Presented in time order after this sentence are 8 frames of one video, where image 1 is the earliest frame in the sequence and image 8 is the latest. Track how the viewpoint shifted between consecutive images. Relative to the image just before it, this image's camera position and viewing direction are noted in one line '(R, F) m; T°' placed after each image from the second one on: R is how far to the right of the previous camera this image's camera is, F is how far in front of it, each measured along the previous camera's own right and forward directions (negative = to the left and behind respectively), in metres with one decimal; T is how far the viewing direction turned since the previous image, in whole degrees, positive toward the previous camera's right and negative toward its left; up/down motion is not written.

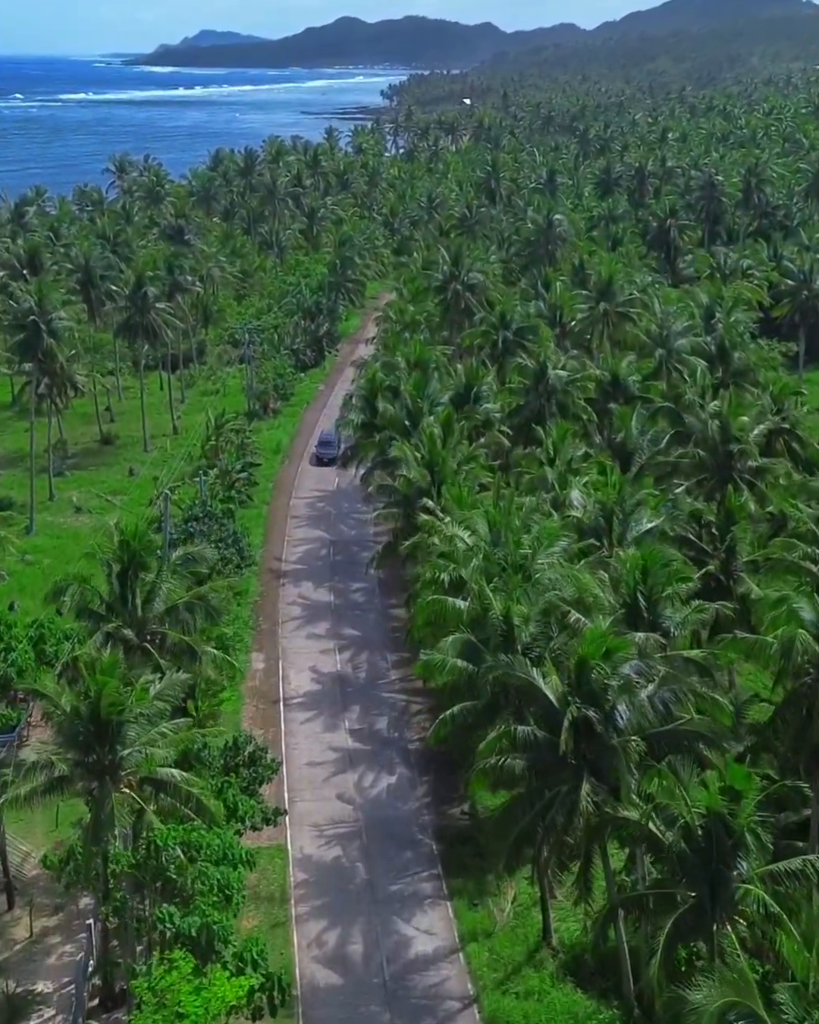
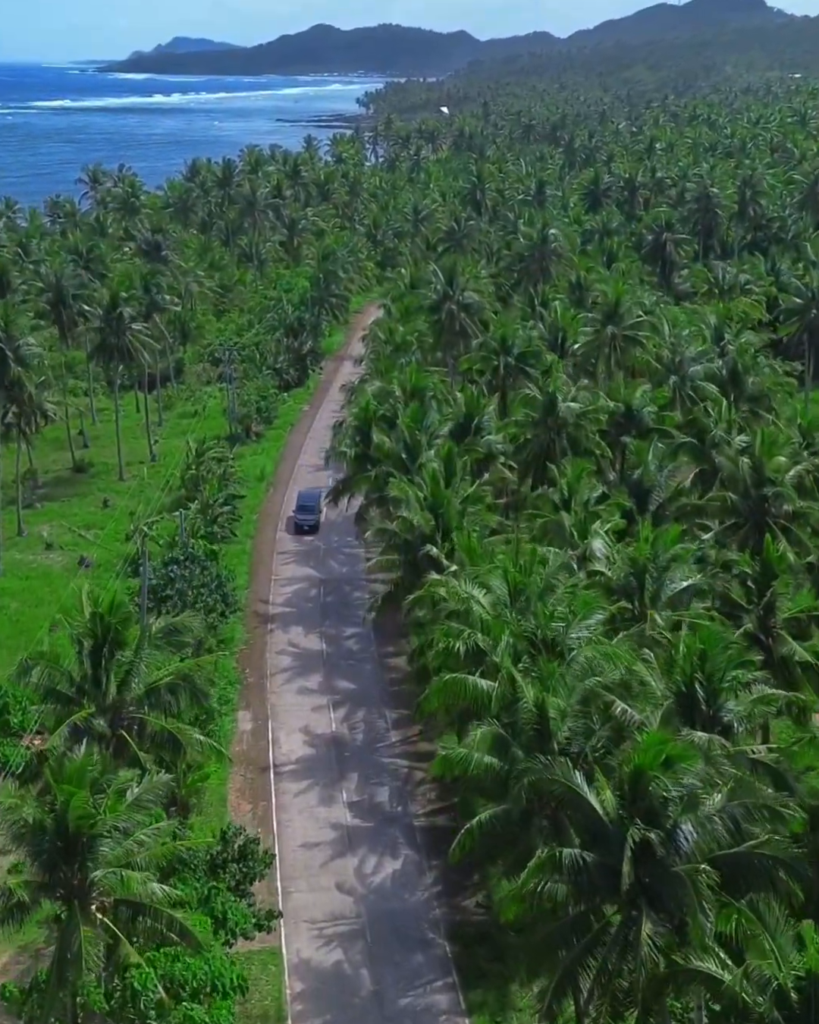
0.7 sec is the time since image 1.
(-0.7, +3.8) m; +1°
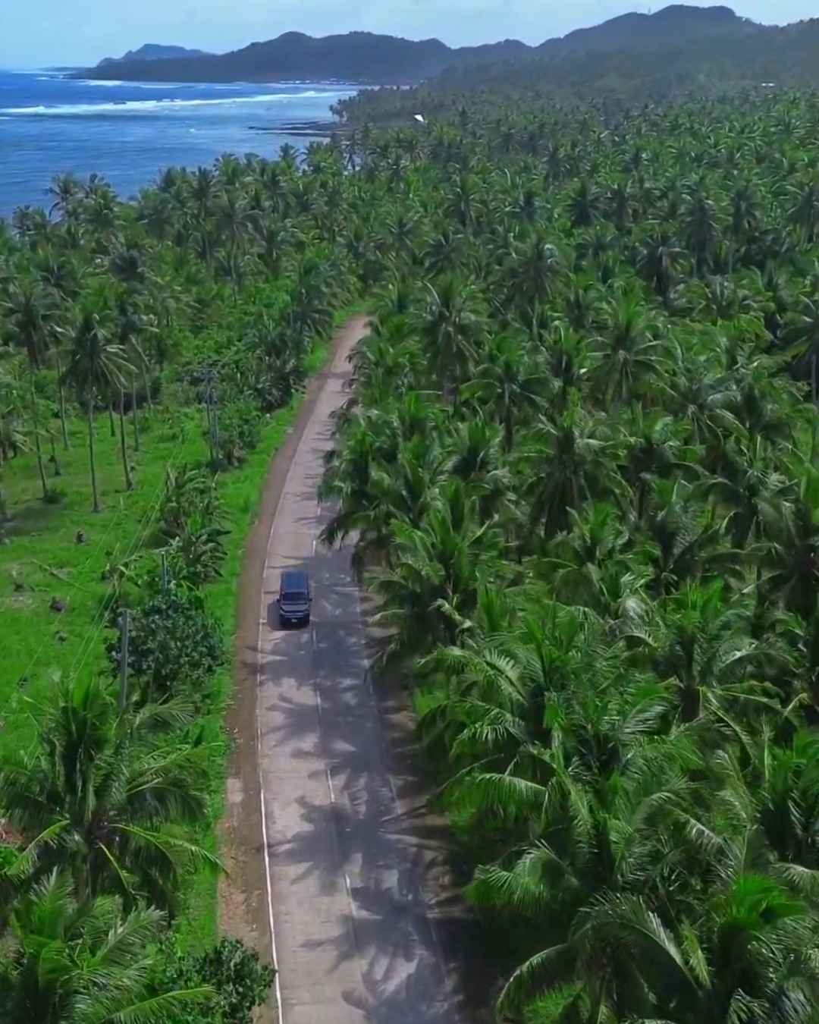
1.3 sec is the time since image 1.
(-0.9, +3.8) m; +1°
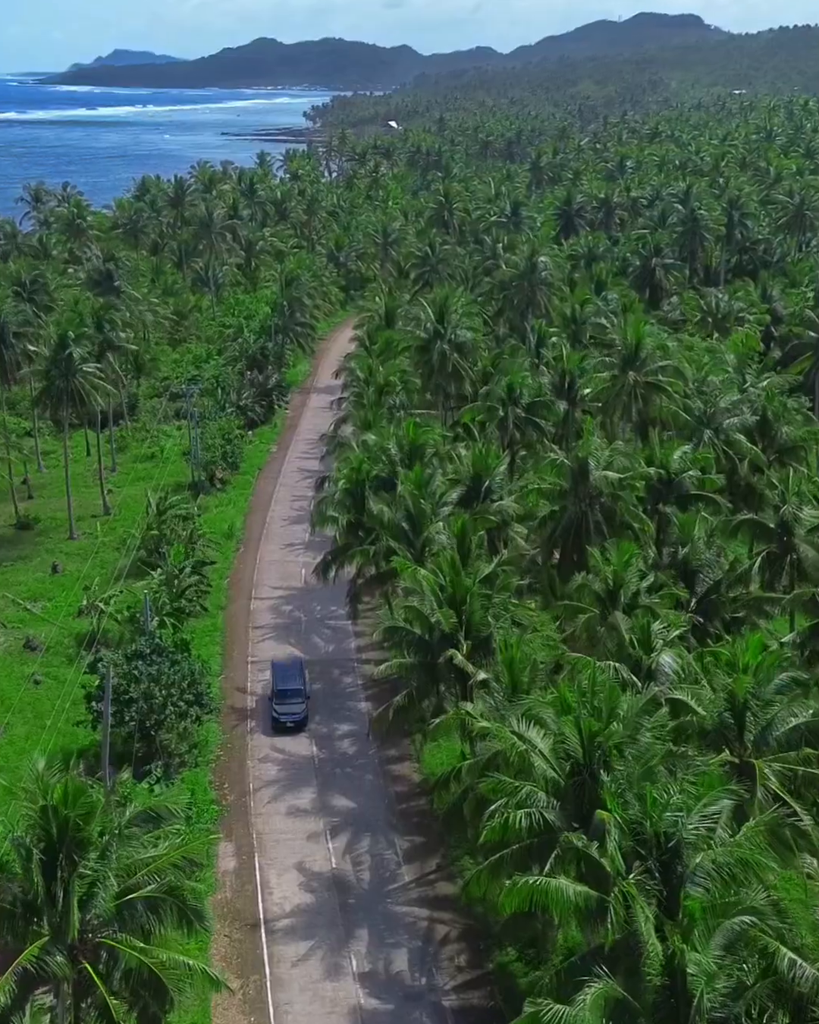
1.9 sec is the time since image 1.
(-0.8, +3.0) m; +1°
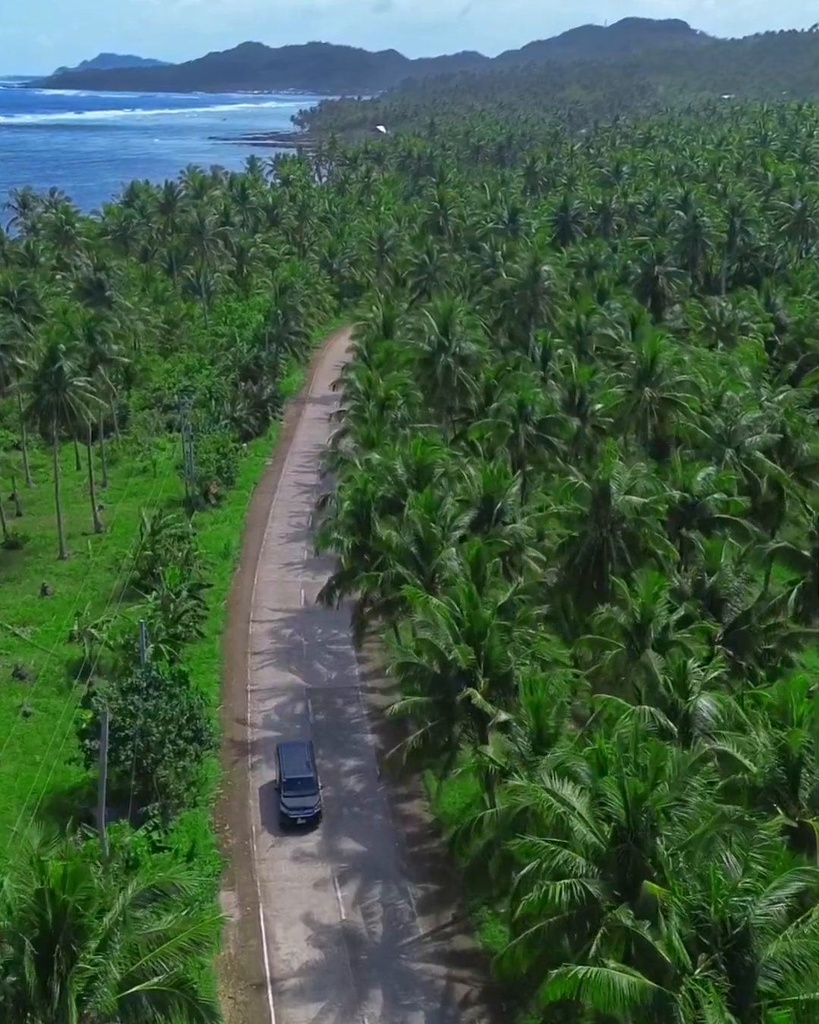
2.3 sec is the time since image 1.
(-0.6, +2.0) m; +1°
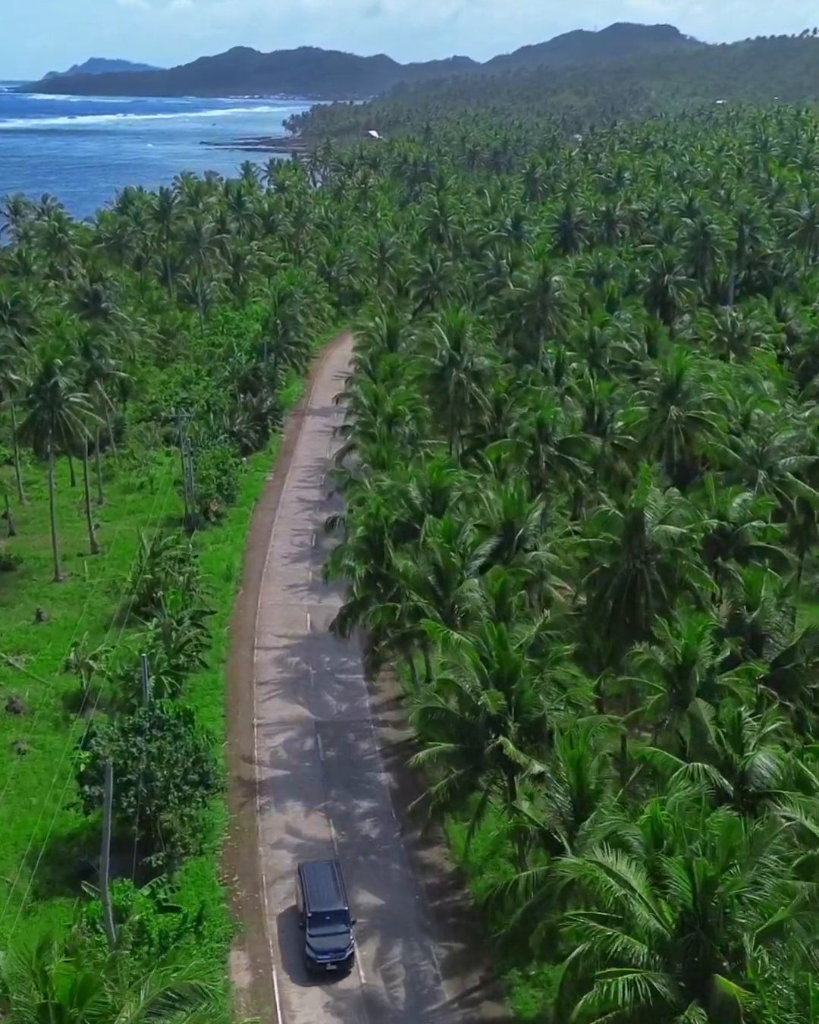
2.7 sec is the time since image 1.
(-0.7, +2.2) m; 0°
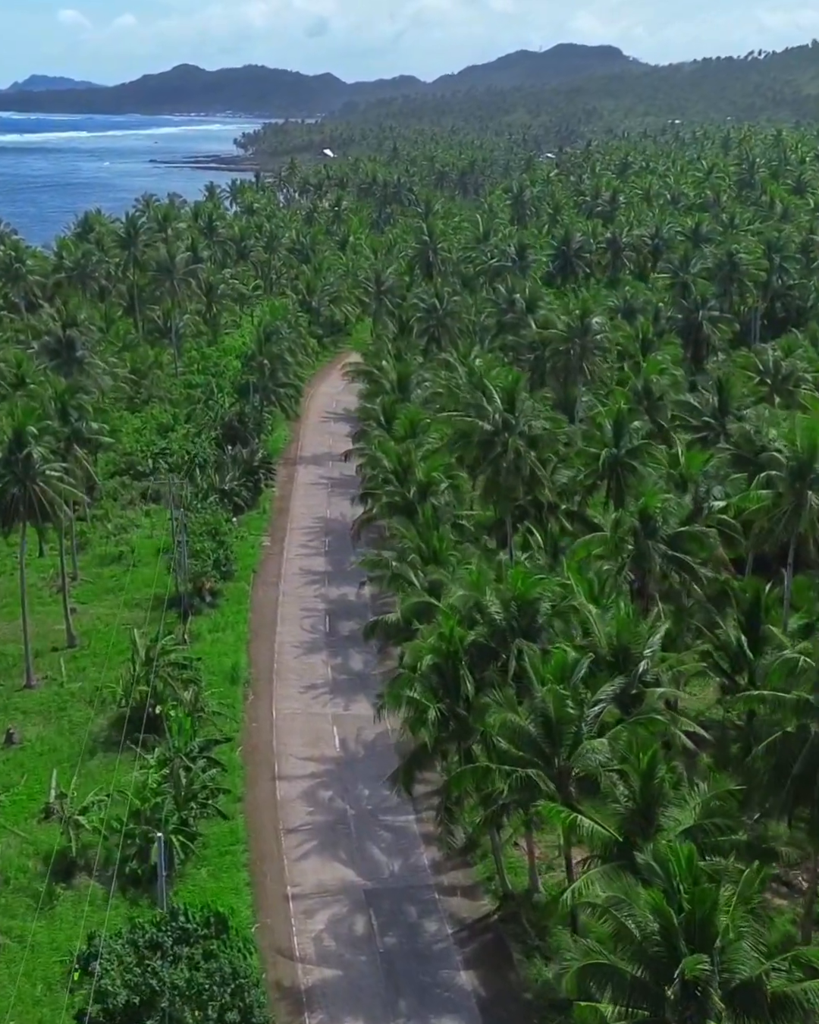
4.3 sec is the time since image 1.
(-3.1, +8.9) m; +2°
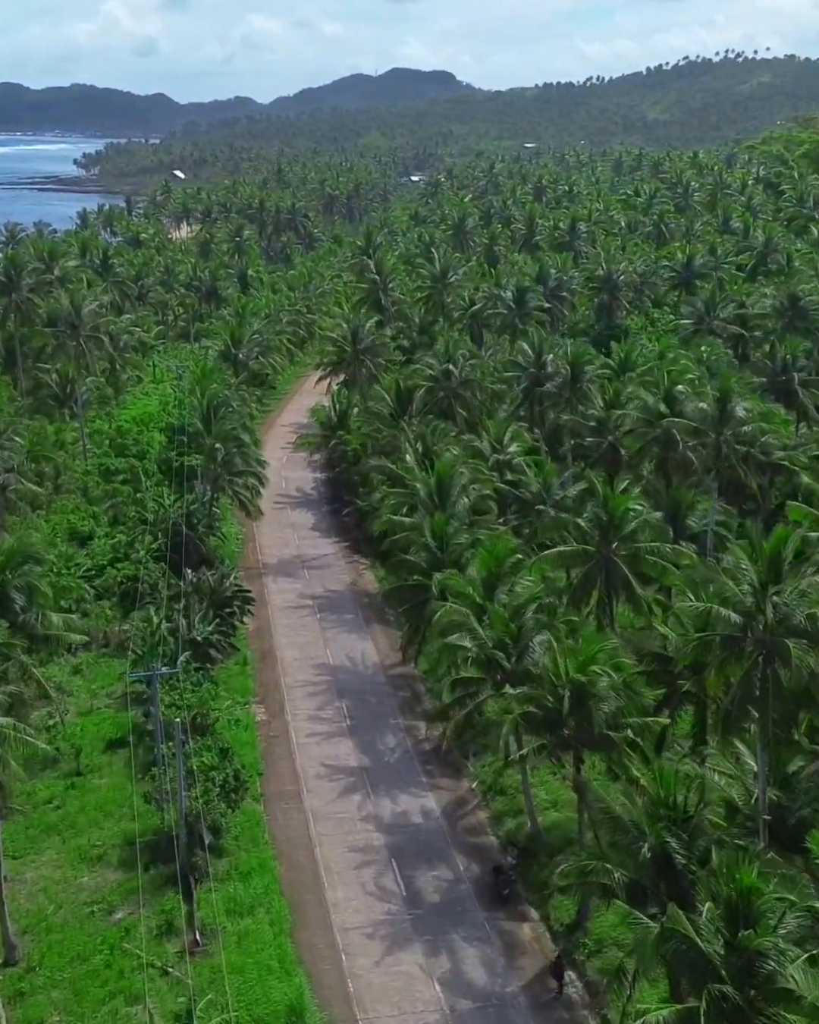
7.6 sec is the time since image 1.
(-6.8, +19.1) m; +6°
